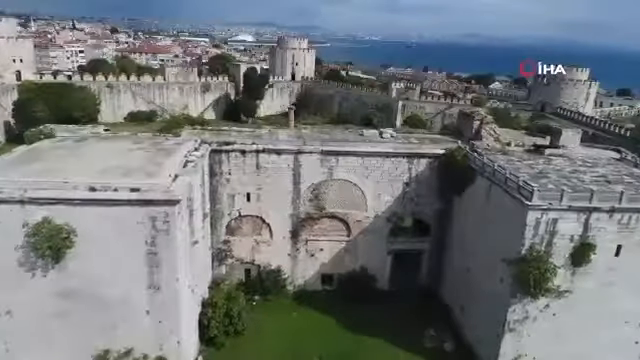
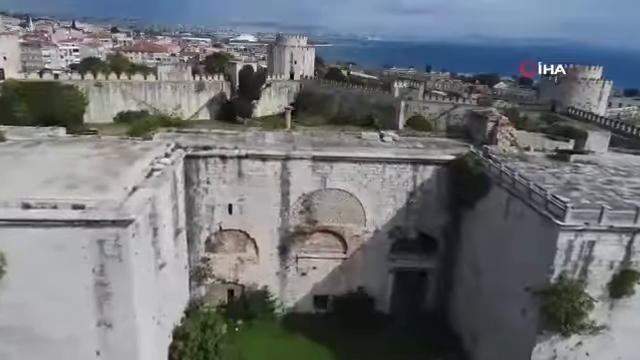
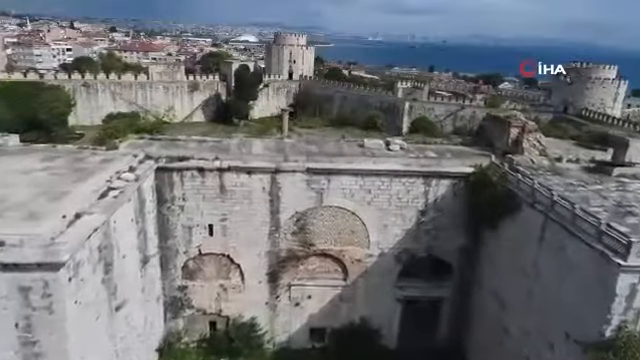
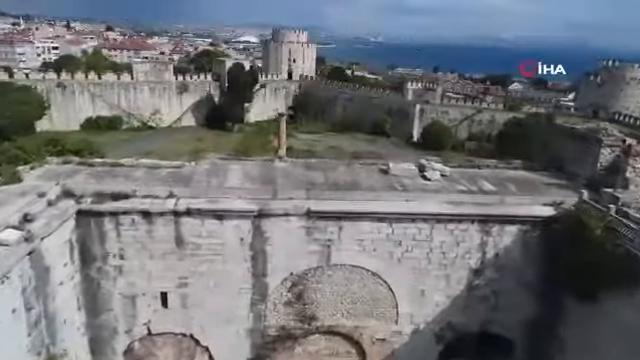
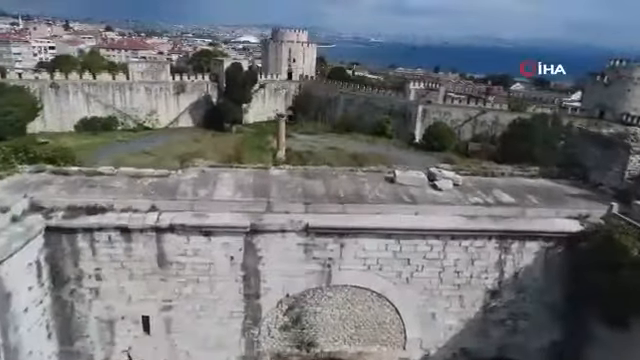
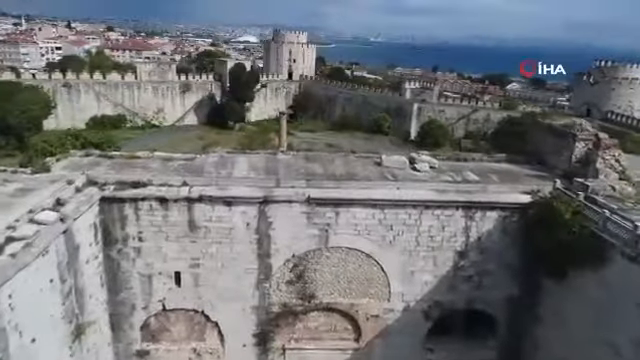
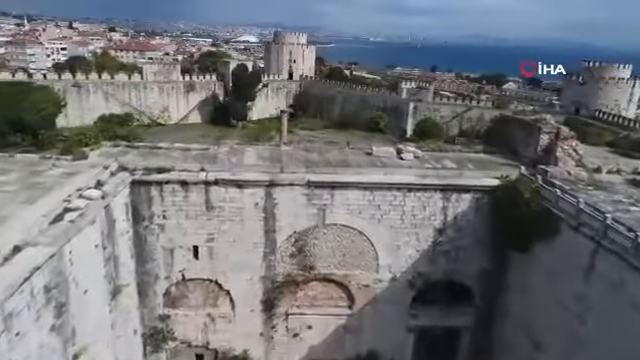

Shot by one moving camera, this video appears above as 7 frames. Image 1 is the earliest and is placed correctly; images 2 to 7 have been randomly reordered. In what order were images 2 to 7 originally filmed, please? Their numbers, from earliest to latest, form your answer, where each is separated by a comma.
2, 3, 7, 6, 4, 5
